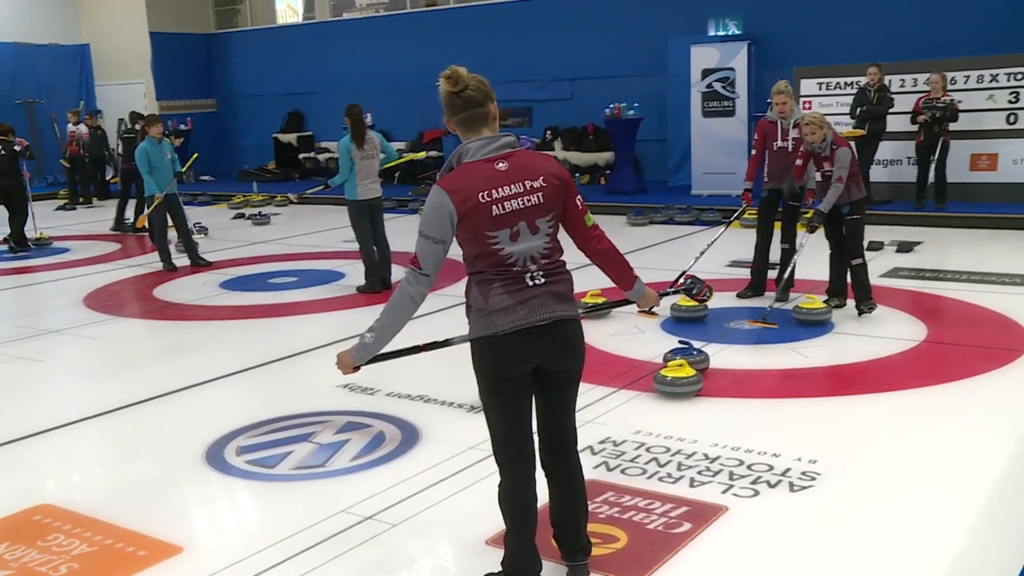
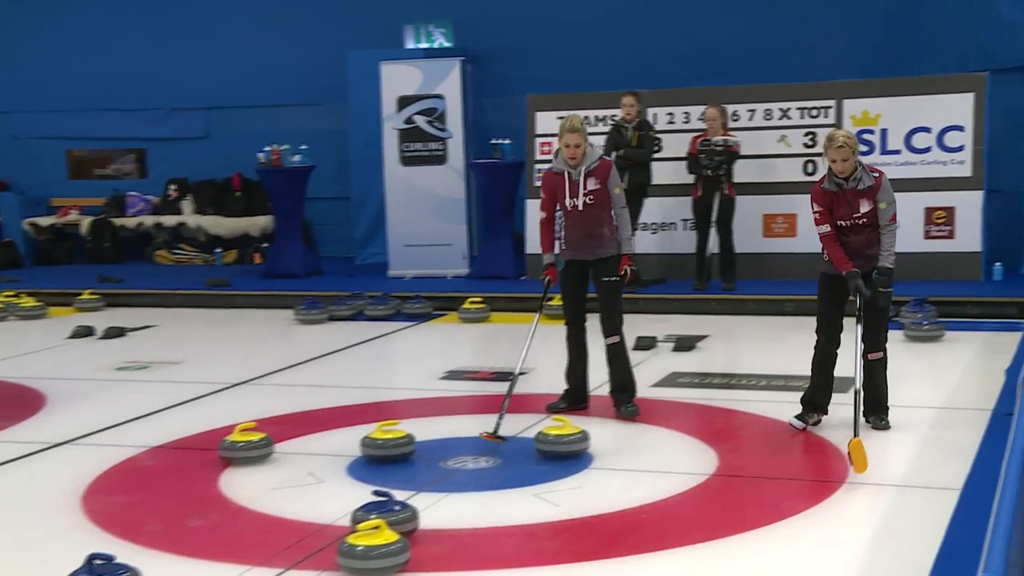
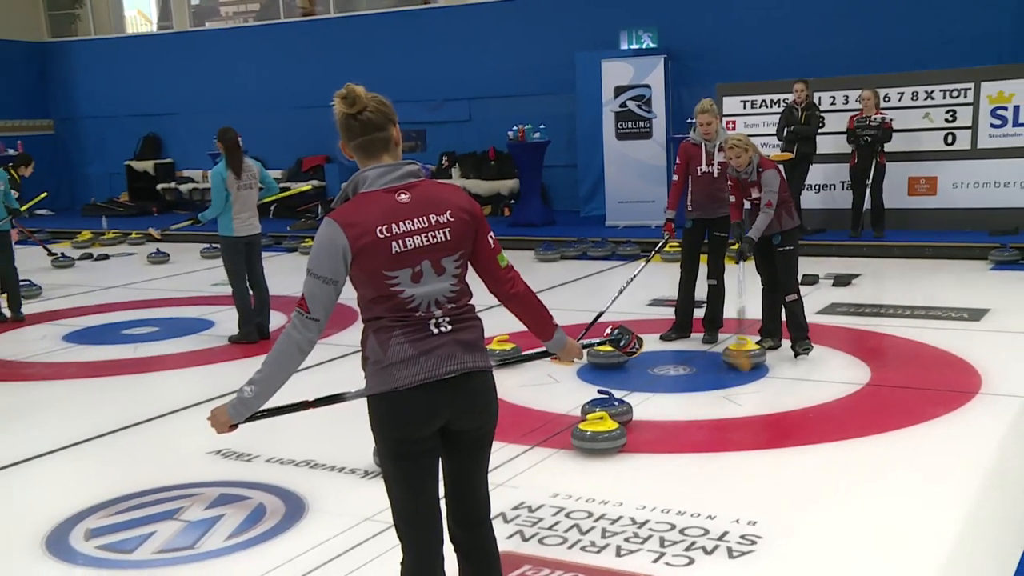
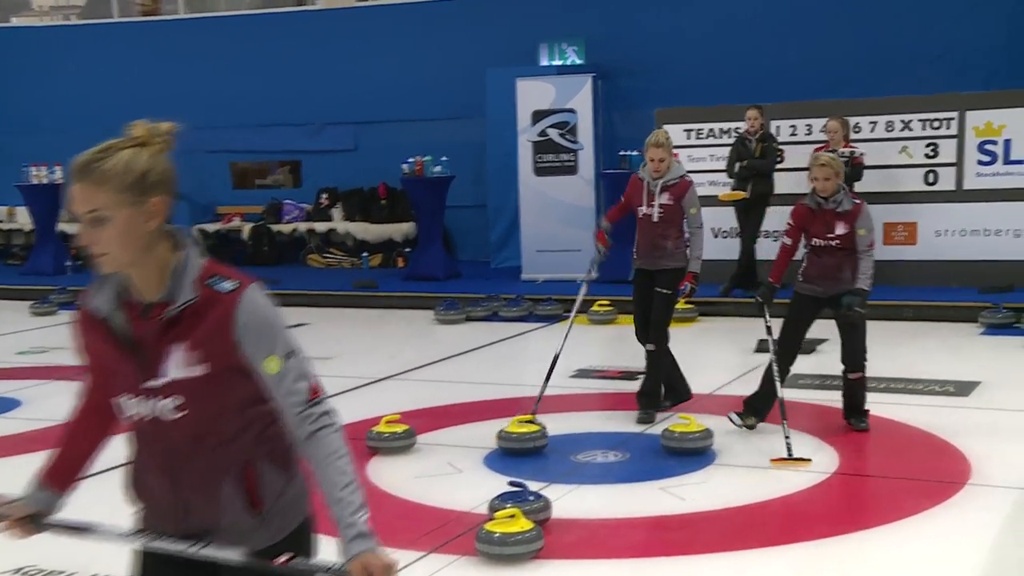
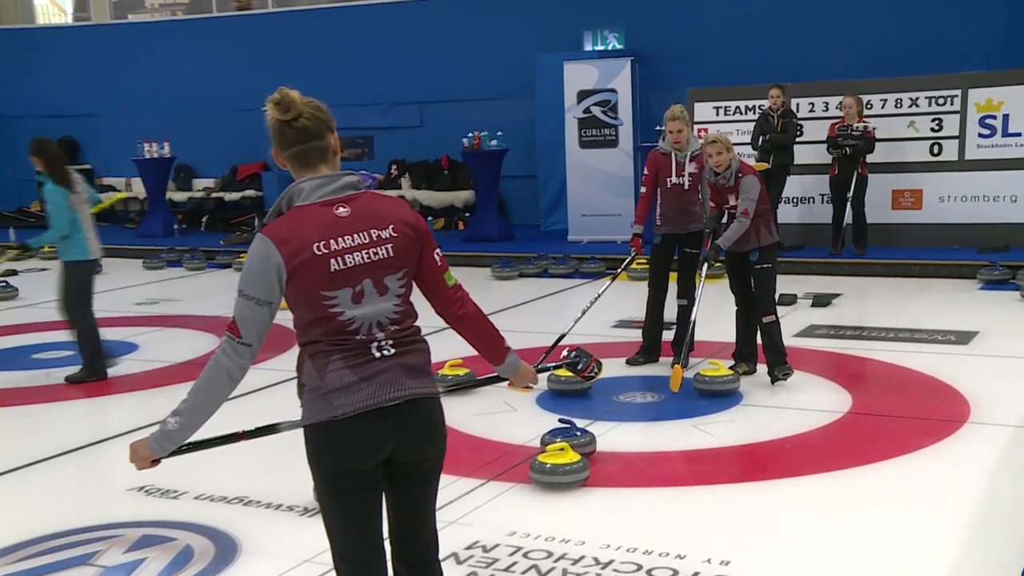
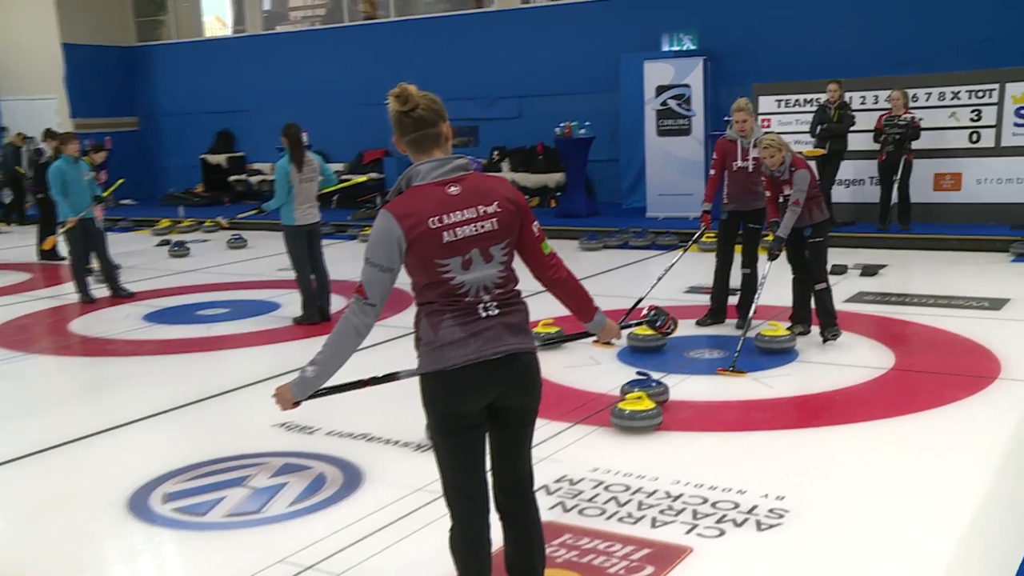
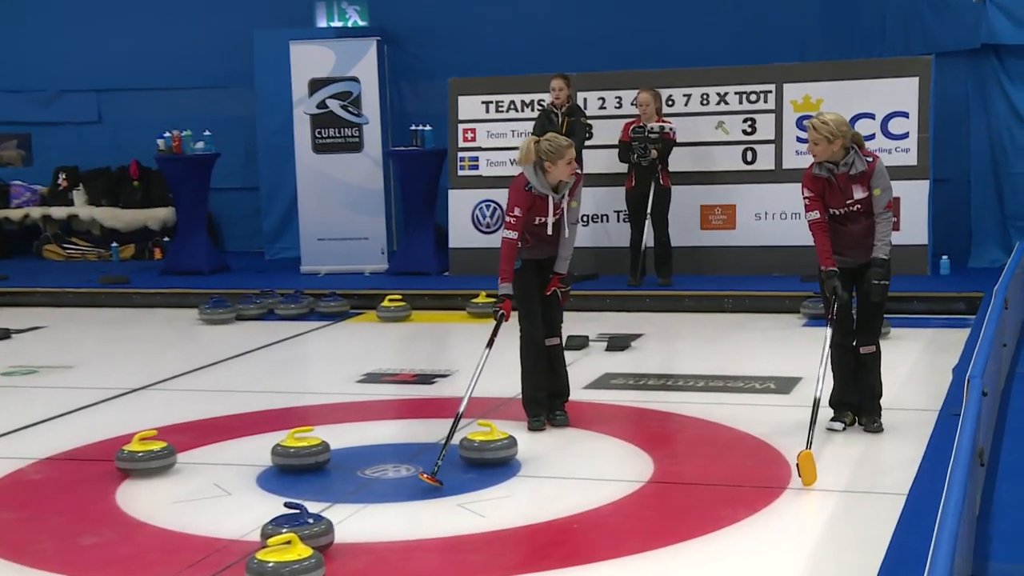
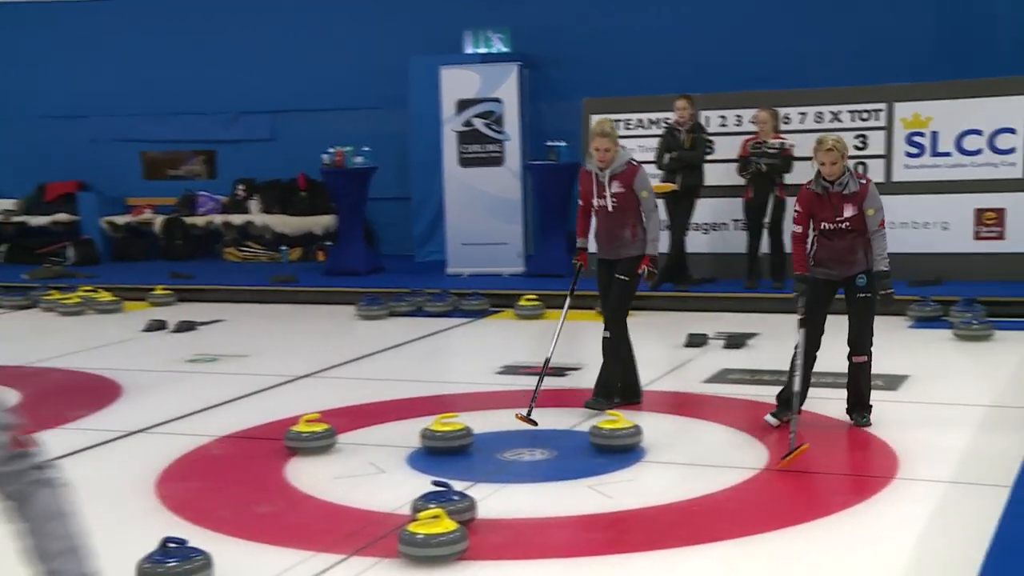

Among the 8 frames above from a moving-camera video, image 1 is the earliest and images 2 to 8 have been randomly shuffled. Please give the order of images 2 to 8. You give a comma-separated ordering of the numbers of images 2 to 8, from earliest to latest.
6, 3, 5, 4, 8, 2, 7
